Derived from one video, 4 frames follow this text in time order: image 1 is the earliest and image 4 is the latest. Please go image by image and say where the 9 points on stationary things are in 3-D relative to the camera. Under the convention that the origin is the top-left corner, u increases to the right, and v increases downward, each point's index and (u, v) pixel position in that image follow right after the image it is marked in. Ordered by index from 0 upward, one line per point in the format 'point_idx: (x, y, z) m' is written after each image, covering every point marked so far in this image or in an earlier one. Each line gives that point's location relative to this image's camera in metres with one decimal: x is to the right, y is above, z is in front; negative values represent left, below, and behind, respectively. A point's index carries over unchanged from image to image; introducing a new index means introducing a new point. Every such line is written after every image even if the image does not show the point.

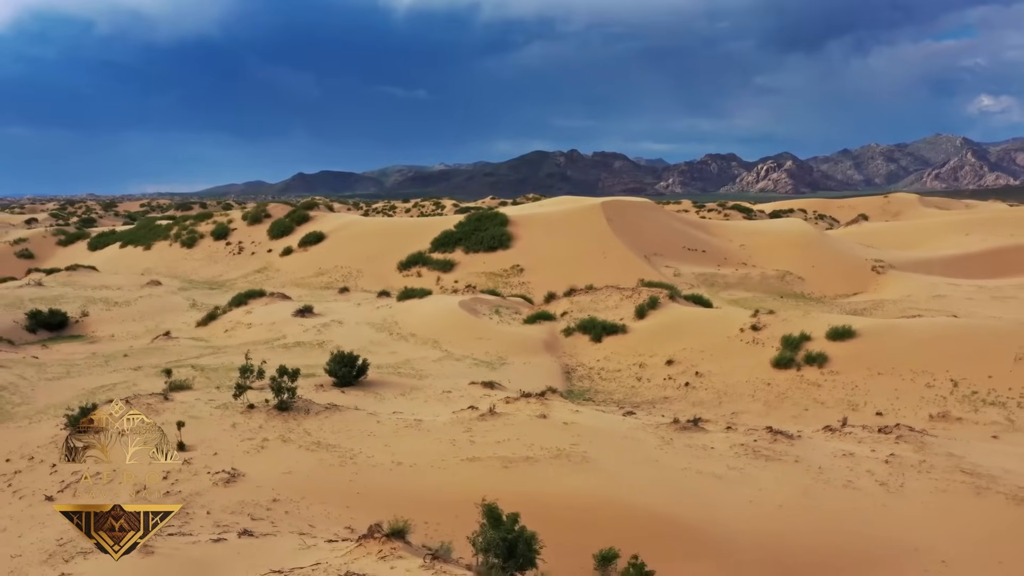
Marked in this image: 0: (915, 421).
0: (+5.6, -1.8, +8.2) m
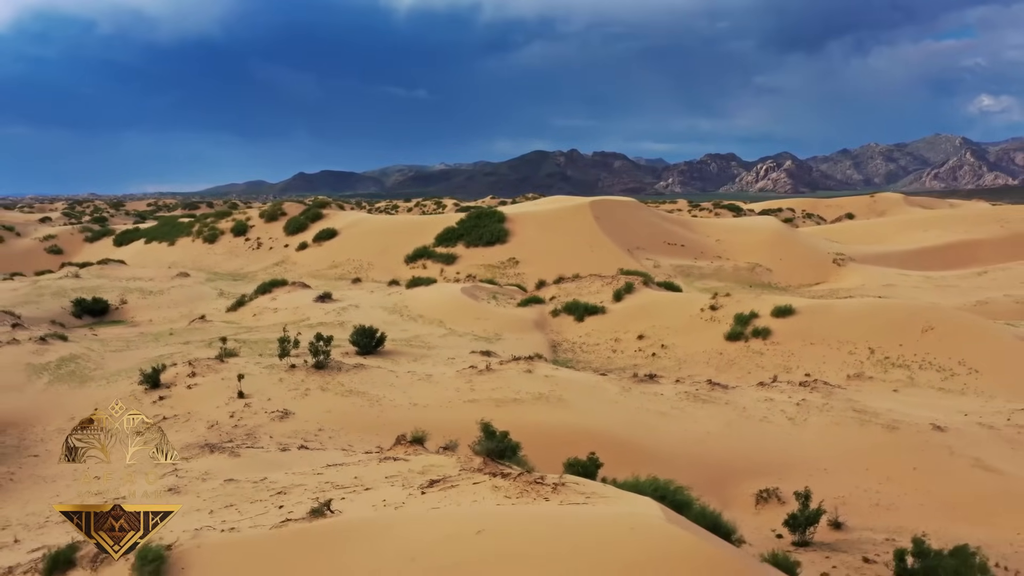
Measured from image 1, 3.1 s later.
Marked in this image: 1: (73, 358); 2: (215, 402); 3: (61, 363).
0: (+5.5, -1.6, +10.0) m
1: (-8.9, -1.4, +11.7) m
2: (-4.5, -1.7, +9.0) m
3: (-8.8, -1.5, +11.4) m
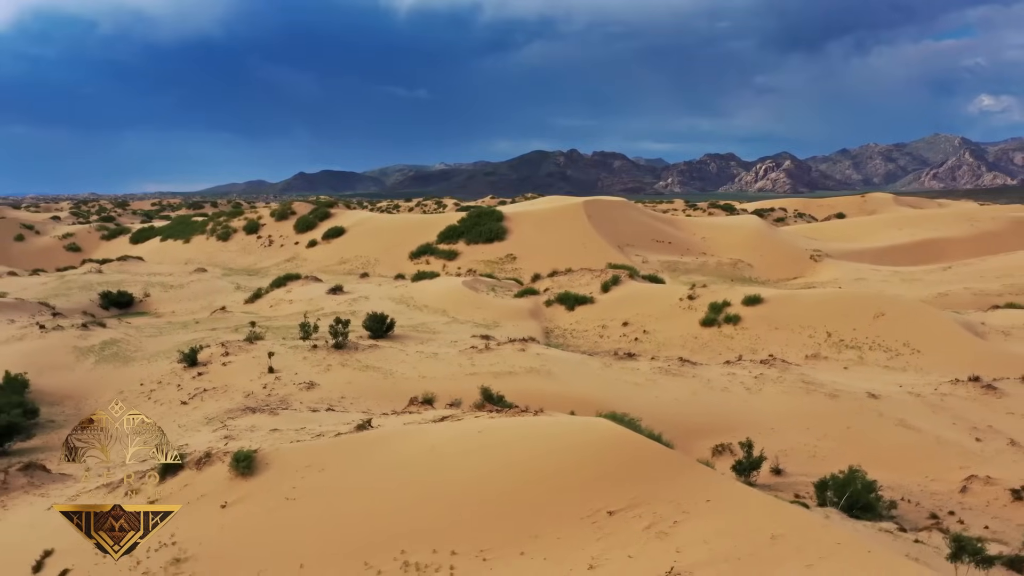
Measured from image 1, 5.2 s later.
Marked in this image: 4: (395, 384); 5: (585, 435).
0: (+5.4, -1.4, +11.3) m
1: (-8.9, -1.2, +13.0) m
2: (-4.6, -1.5, +10.3) m
3: (-8.9, -1.3, +12.7) m
4: (-1.9, -1.6, +9.6) m
5: (+0.5, -1.1, +4.5) m
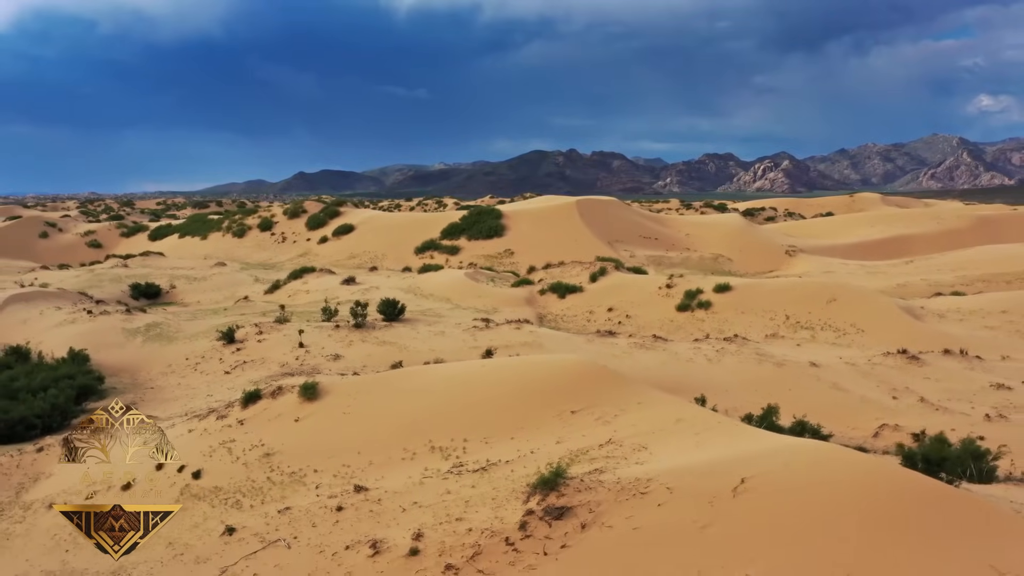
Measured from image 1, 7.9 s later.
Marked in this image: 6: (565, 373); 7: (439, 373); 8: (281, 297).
0: (+5.4, -1.1, +12.9) m
1: (-9.0, -0.9, +14.7) m
2: (-4.7, -1.2, +11.9) m
3: (-9.0, -1.0, +14.4) m
4: (-2.0, -1.3, +11.2) m
5: (+0.5, -0.9, +6.1) m
6: (+0.6, -0.9, +6.0) m
7: (-0.8, -1.0, +6.5) m
8: (-7.4, -0.3, +18.7) m
